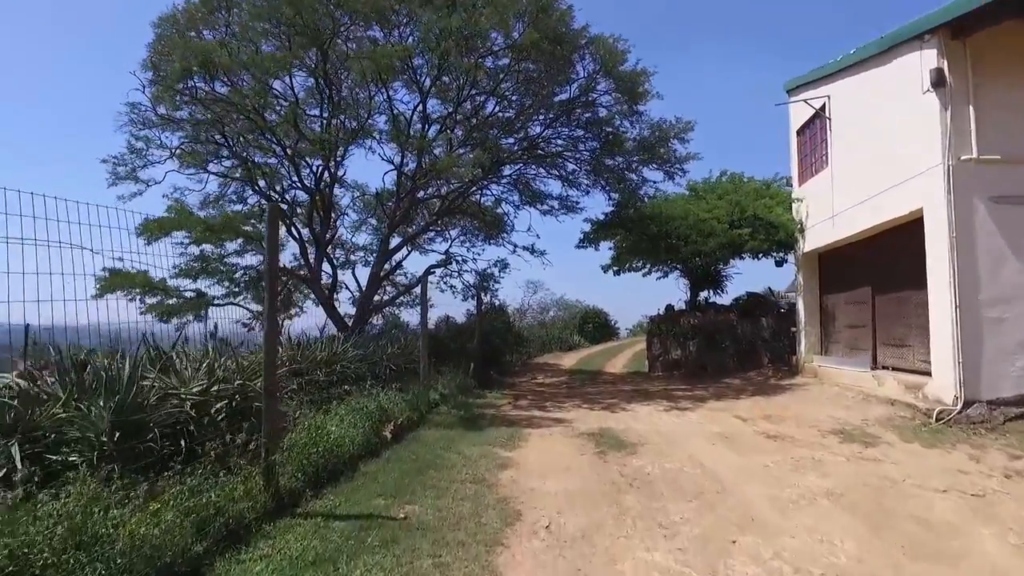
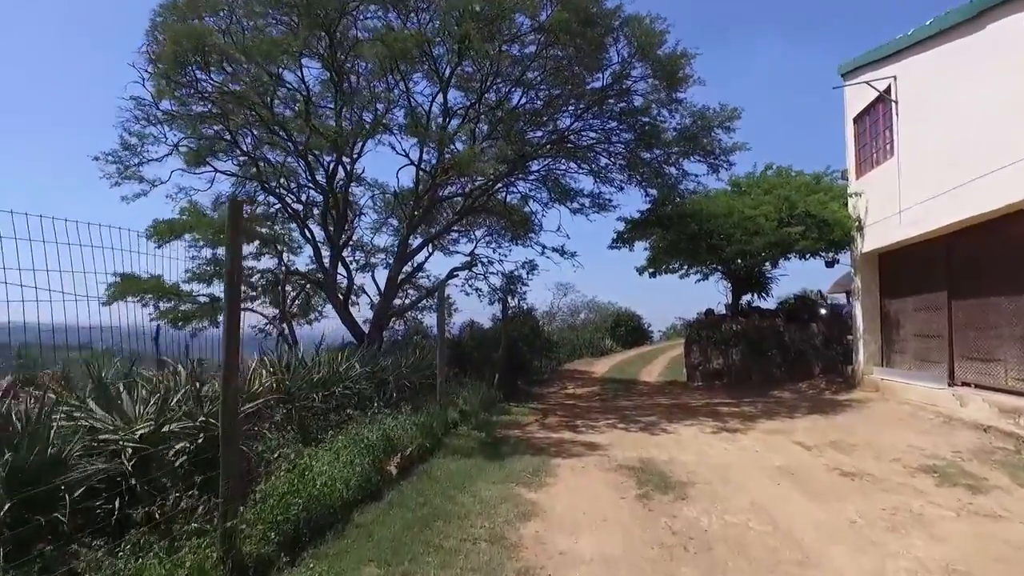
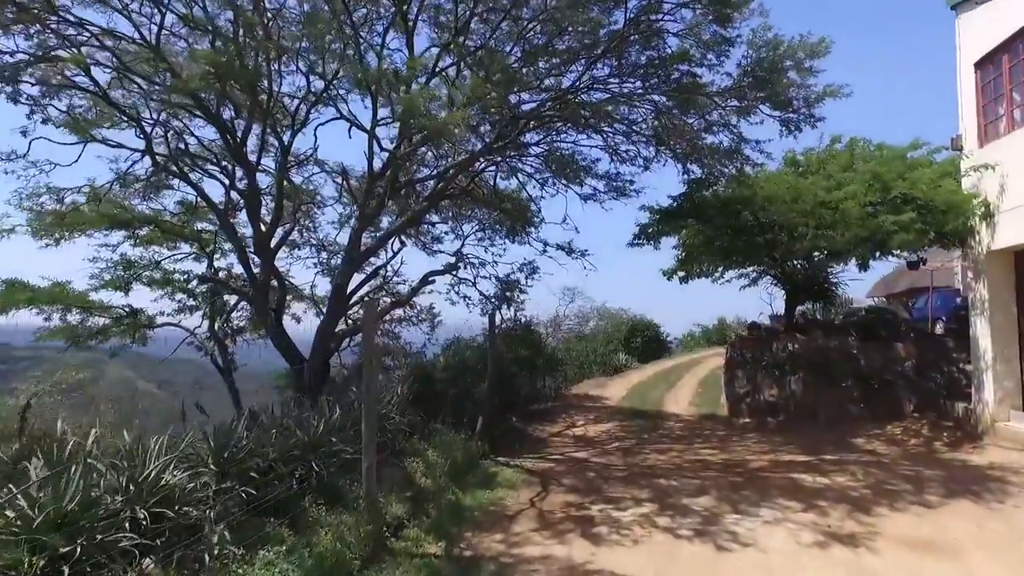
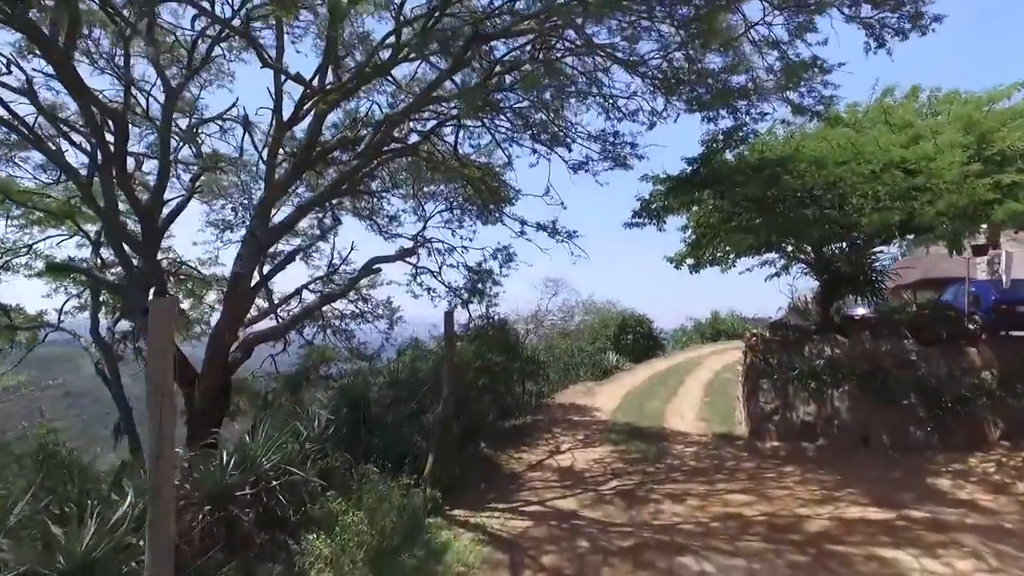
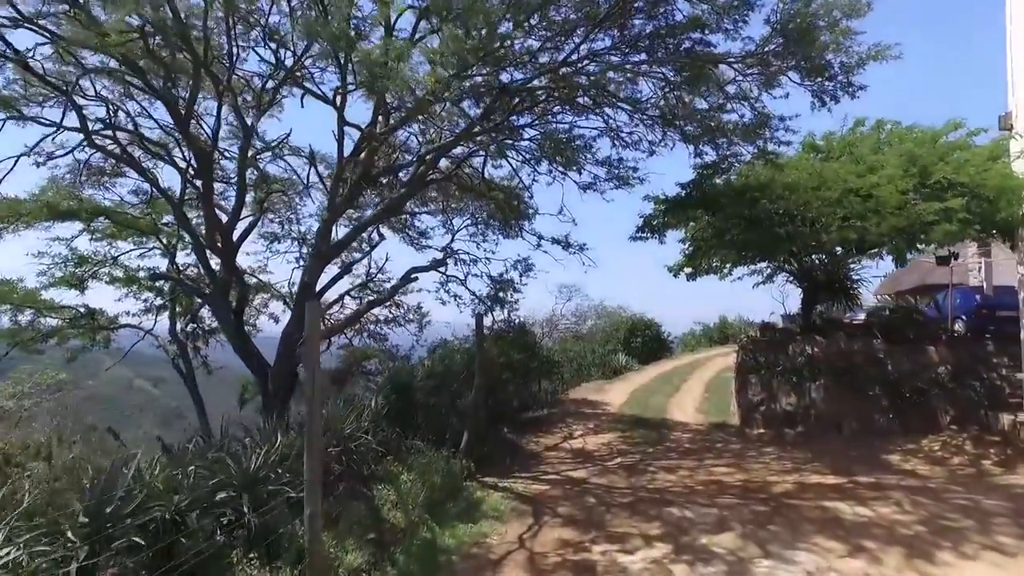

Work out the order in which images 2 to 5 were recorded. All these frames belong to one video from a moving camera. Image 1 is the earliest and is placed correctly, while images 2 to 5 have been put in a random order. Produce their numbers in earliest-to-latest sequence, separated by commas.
2, 3, 5, 4
